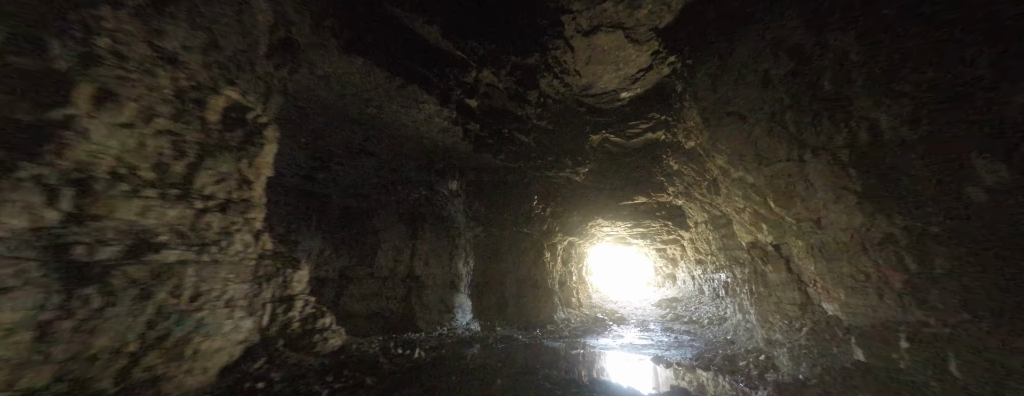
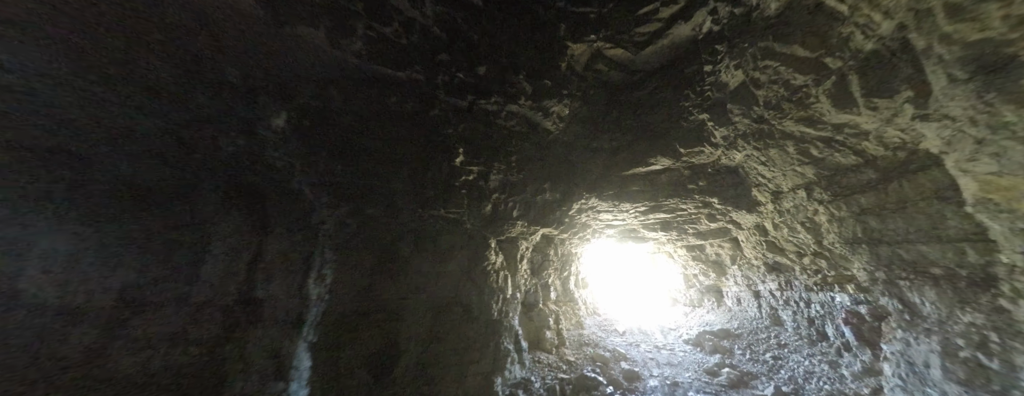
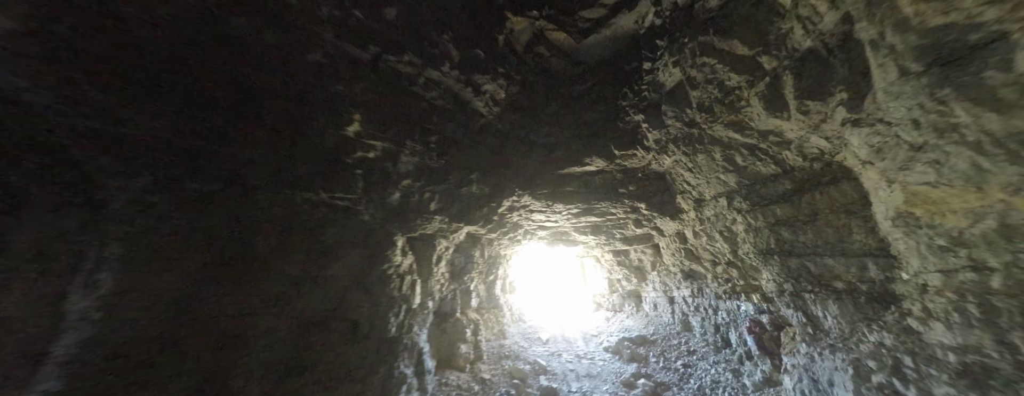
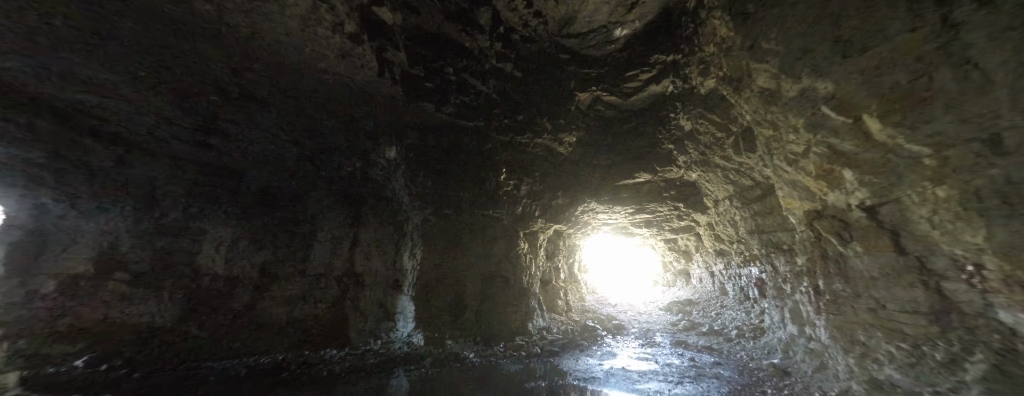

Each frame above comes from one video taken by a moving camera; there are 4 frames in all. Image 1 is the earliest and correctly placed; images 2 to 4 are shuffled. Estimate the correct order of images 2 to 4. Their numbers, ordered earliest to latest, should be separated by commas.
4, 2, 3
